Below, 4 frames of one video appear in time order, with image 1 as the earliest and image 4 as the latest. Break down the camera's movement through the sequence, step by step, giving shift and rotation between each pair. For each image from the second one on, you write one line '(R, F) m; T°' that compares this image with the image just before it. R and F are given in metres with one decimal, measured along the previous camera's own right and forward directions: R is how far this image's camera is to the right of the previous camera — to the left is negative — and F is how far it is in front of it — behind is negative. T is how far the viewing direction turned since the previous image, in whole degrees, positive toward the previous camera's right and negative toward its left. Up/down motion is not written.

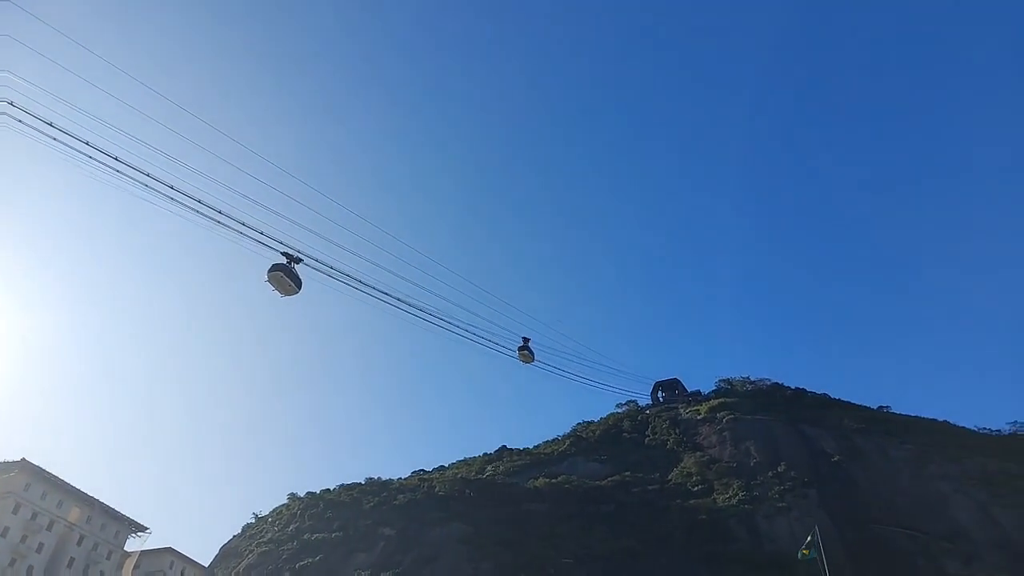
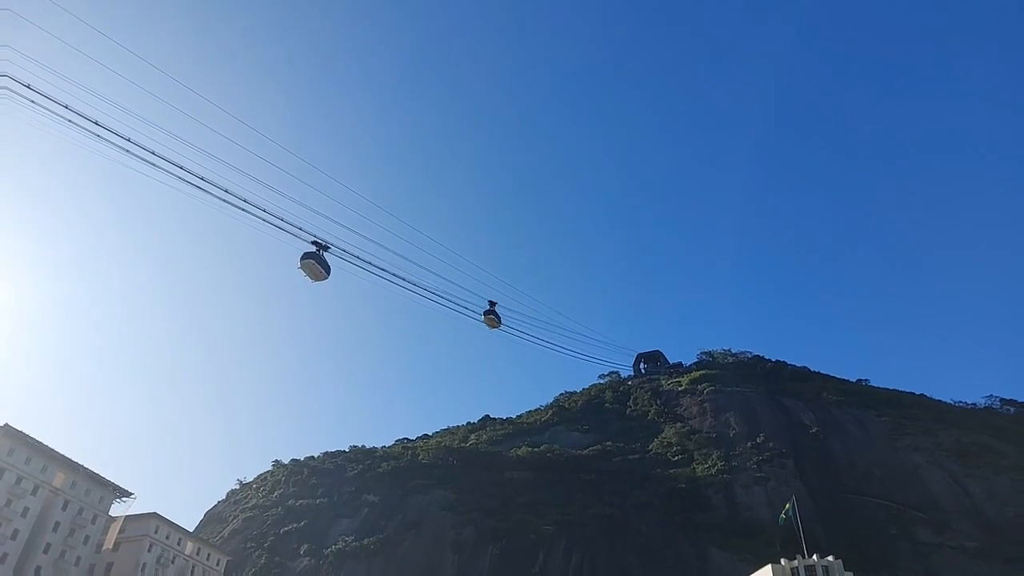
(+0.5, -0.4) m; +1°
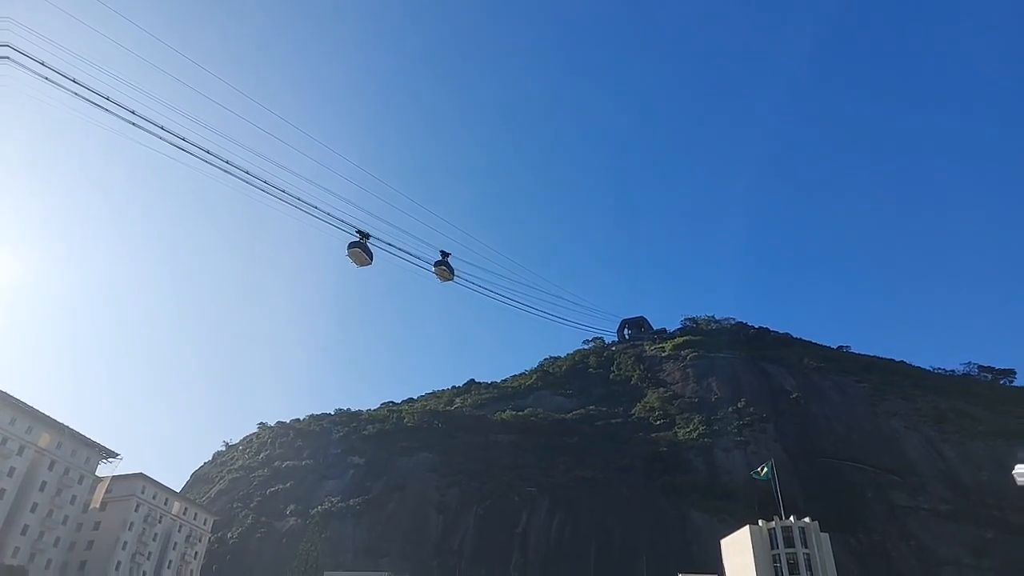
(+0.7, -0.3) m; +1°
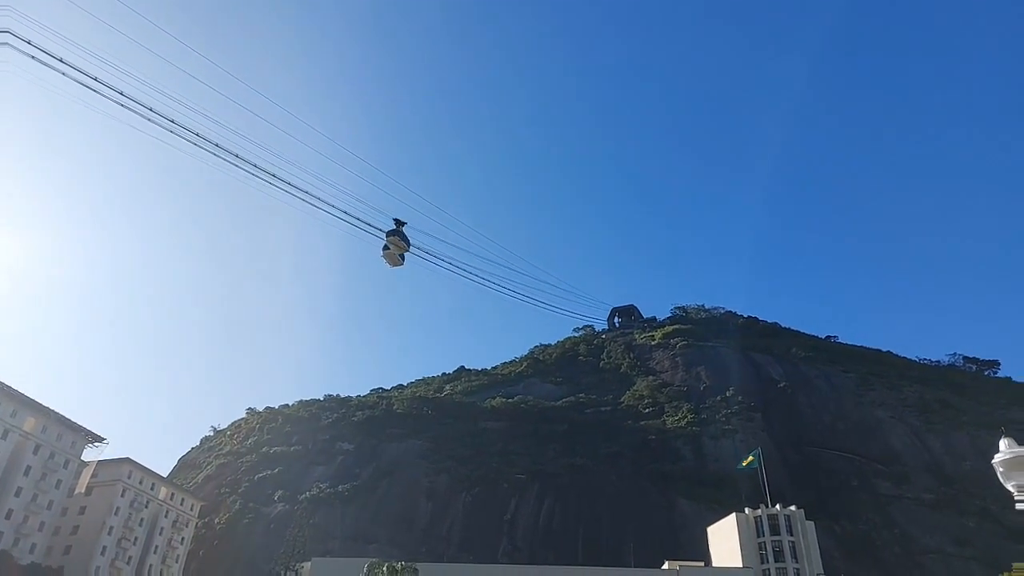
(-0.2, +0.2) m; +1°
